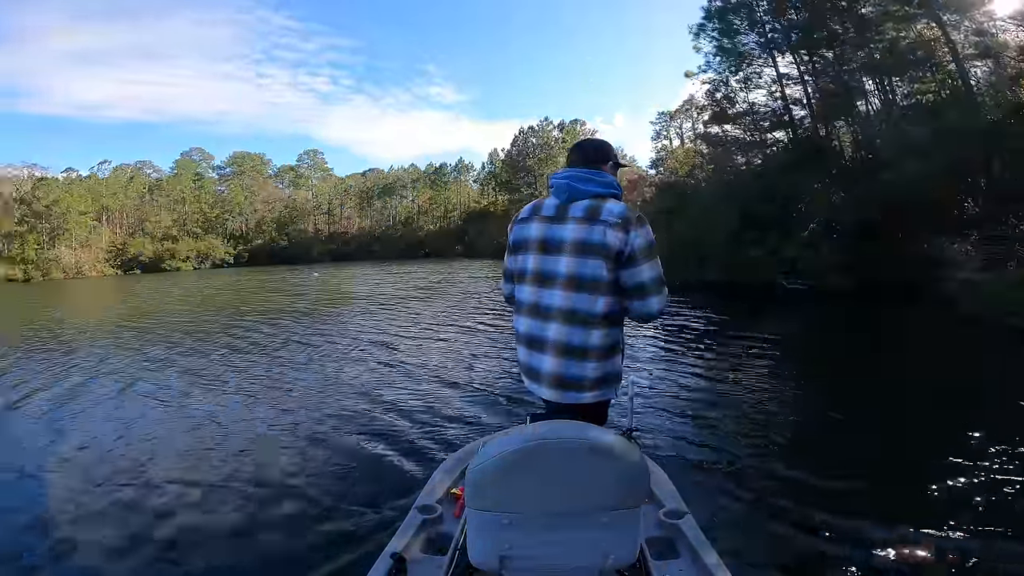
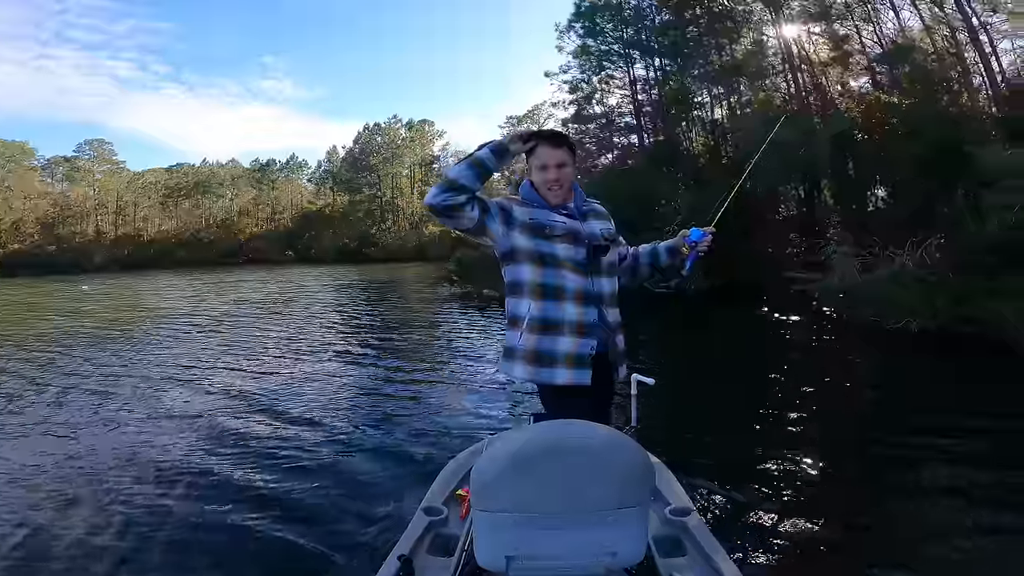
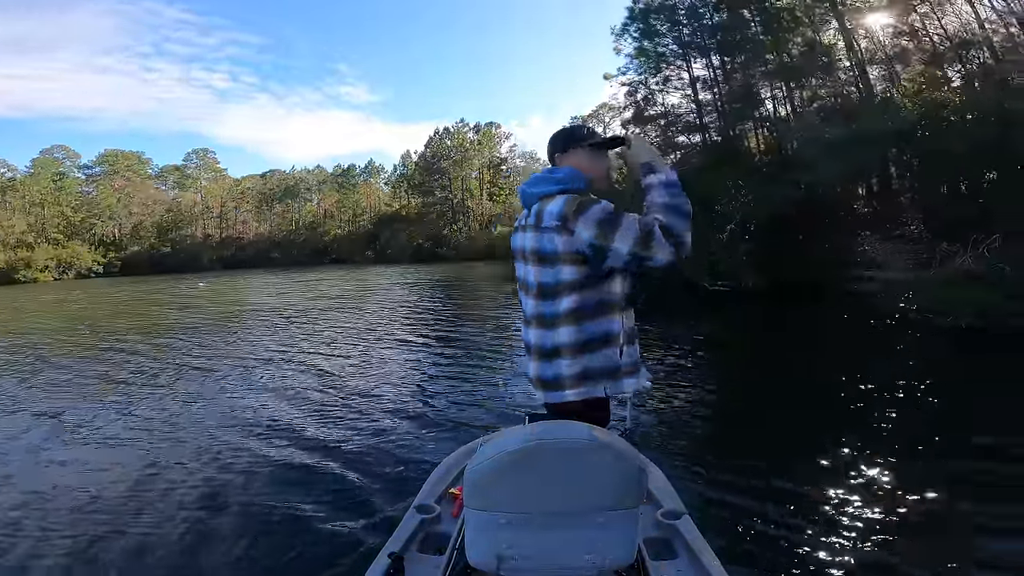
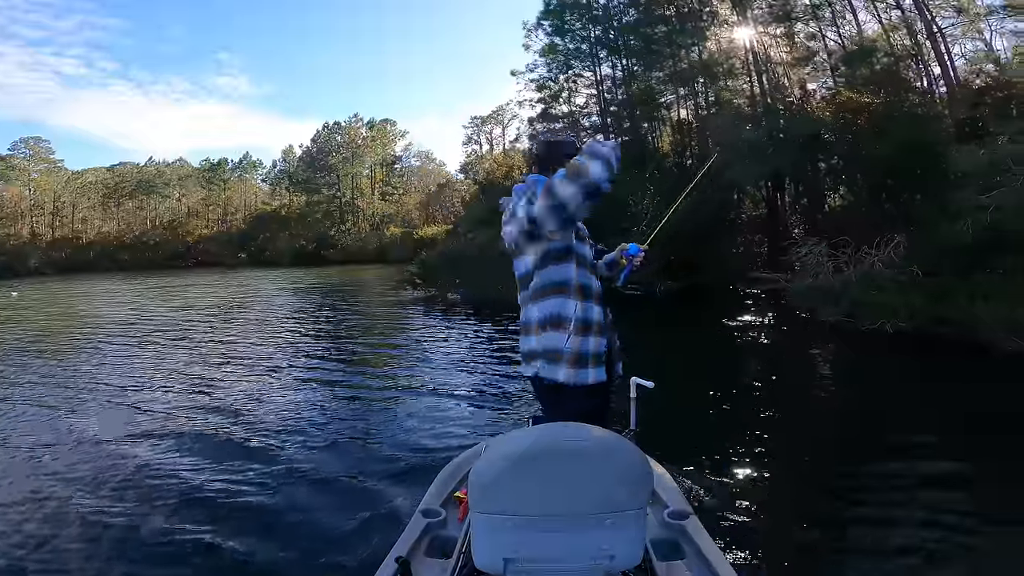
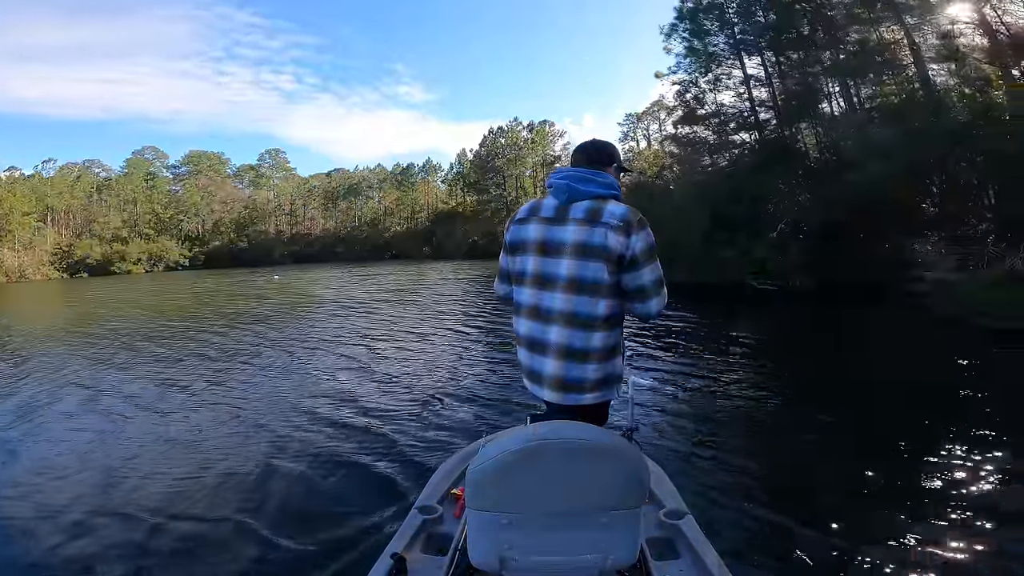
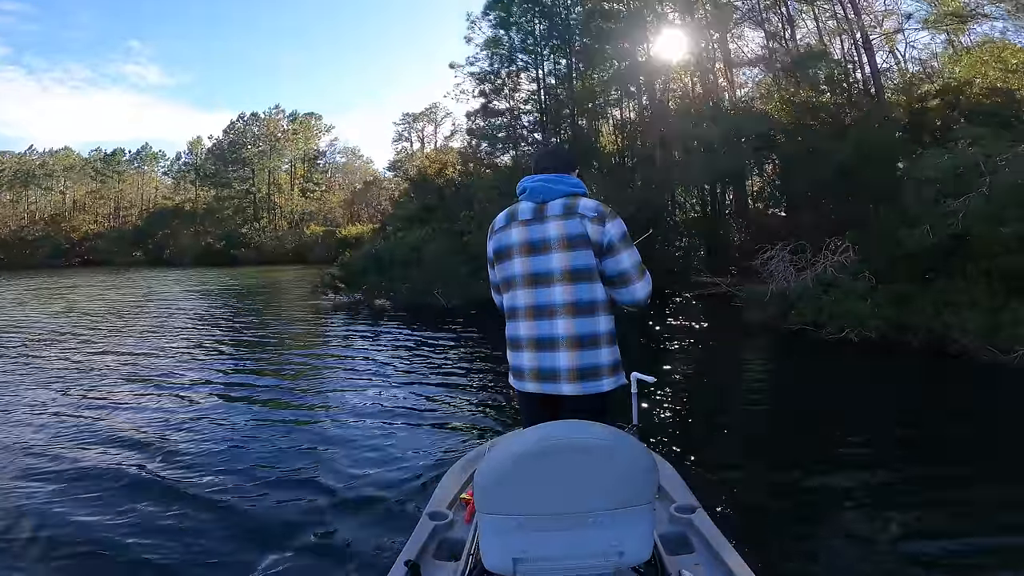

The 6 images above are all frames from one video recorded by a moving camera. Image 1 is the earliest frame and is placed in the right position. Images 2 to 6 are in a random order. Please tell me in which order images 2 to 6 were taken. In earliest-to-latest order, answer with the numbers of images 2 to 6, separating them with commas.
5, 3, 2, 4, 6
